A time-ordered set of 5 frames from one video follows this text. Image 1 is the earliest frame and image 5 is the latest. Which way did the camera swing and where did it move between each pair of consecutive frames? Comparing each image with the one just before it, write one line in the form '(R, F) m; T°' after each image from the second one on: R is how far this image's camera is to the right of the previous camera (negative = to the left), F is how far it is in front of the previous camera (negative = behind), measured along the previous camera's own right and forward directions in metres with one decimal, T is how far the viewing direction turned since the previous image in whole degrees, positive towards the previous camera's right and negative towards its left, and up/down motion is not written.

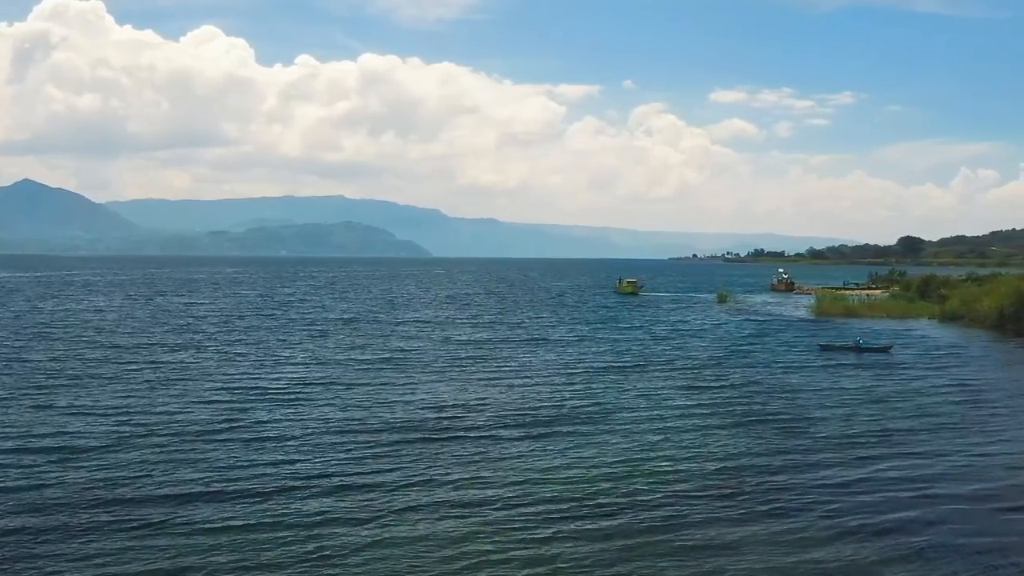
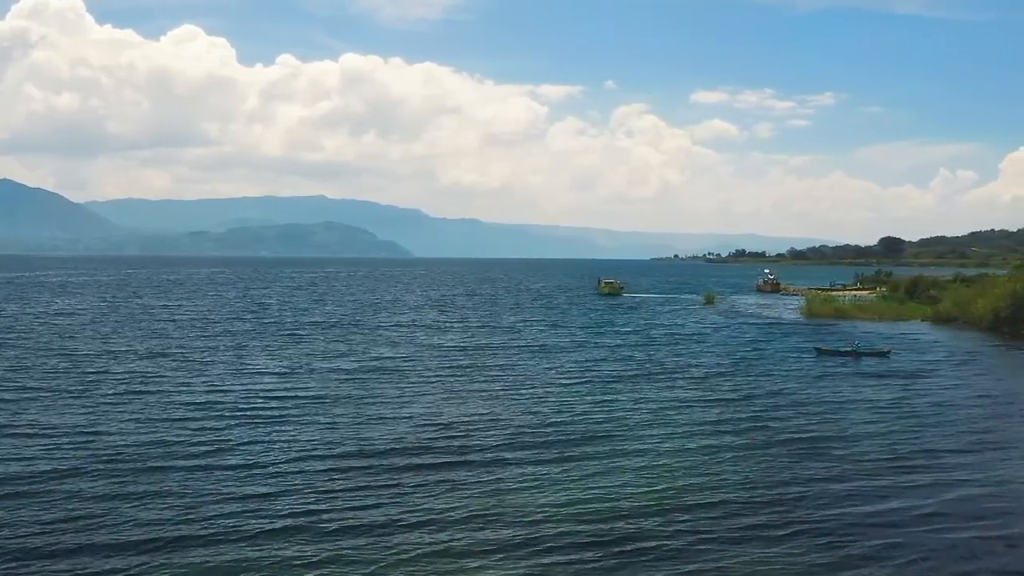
(-0.2, +1.4) m; +1°
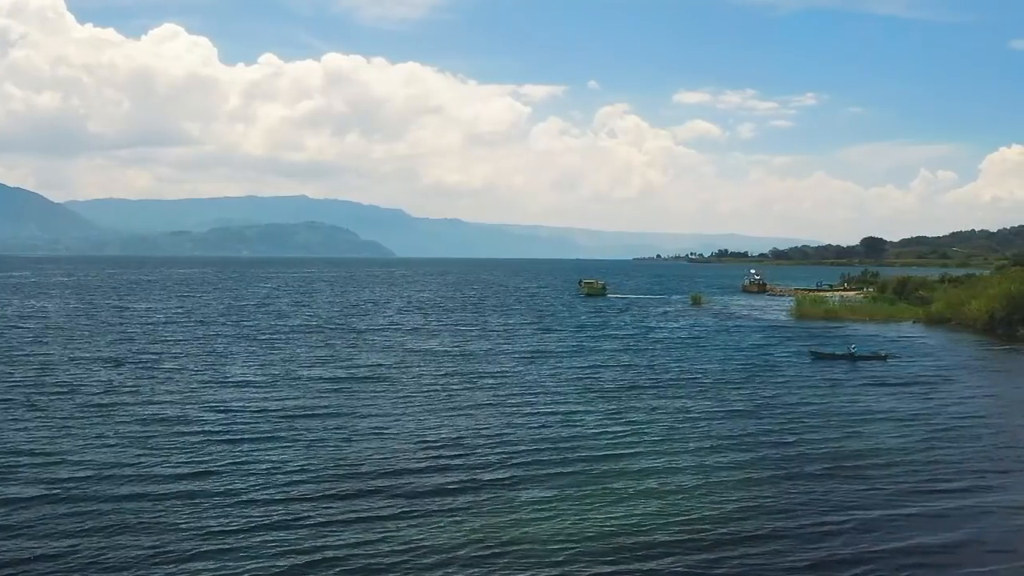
(-0.3, +1.2) m; +1°
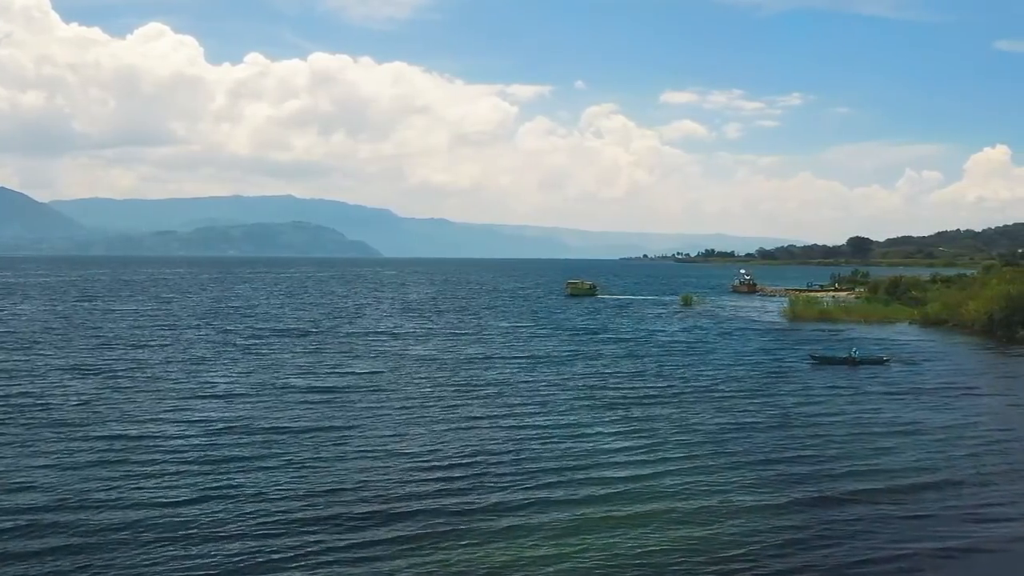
(-0.3, +1.0) m; +1°
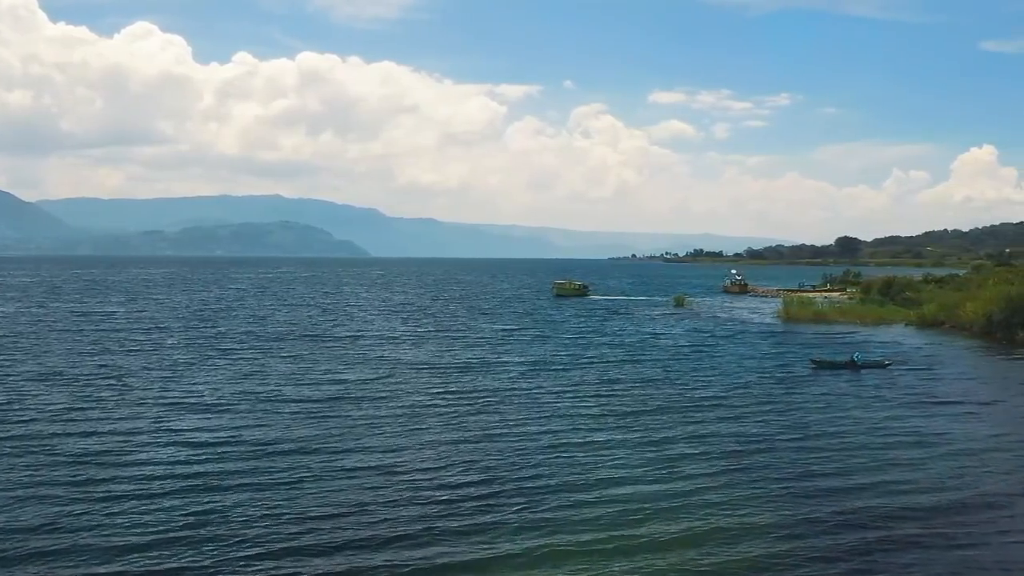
(-0.2, +0.7) m; +1°
